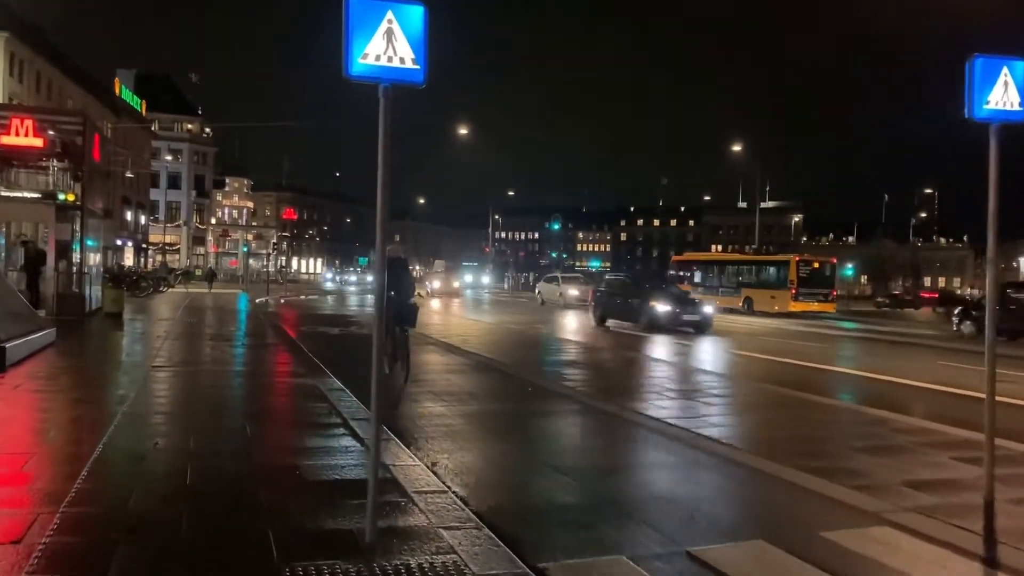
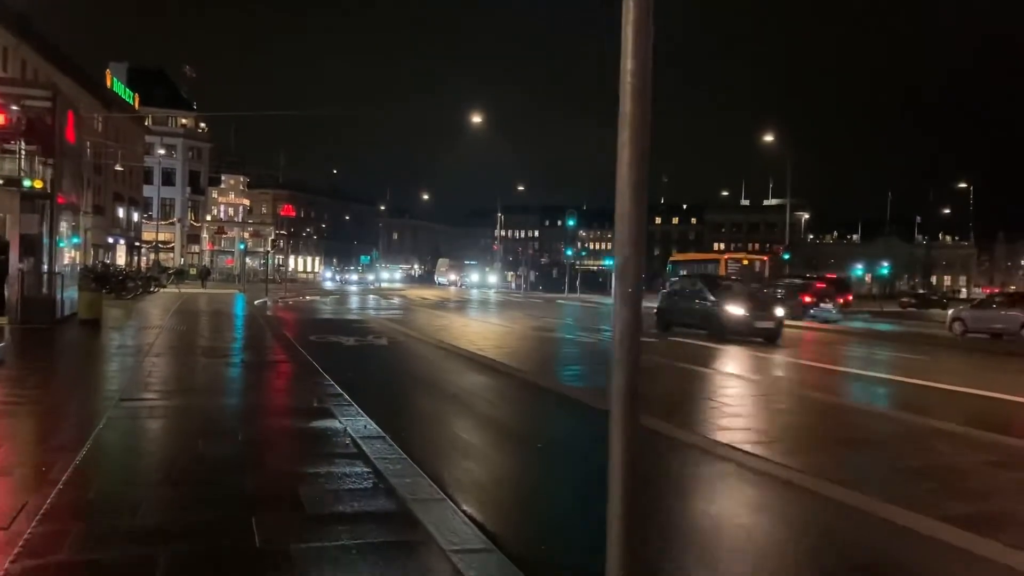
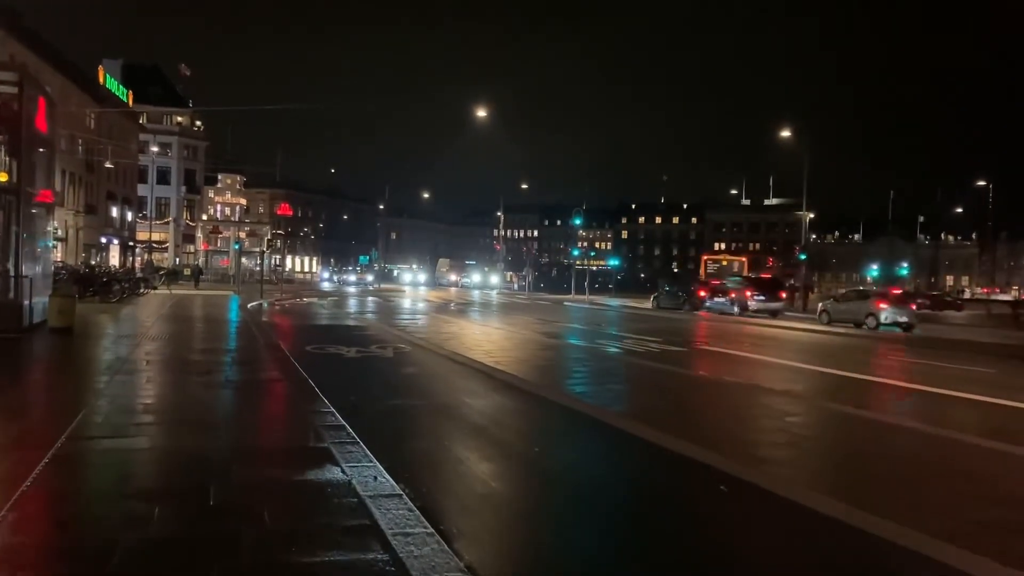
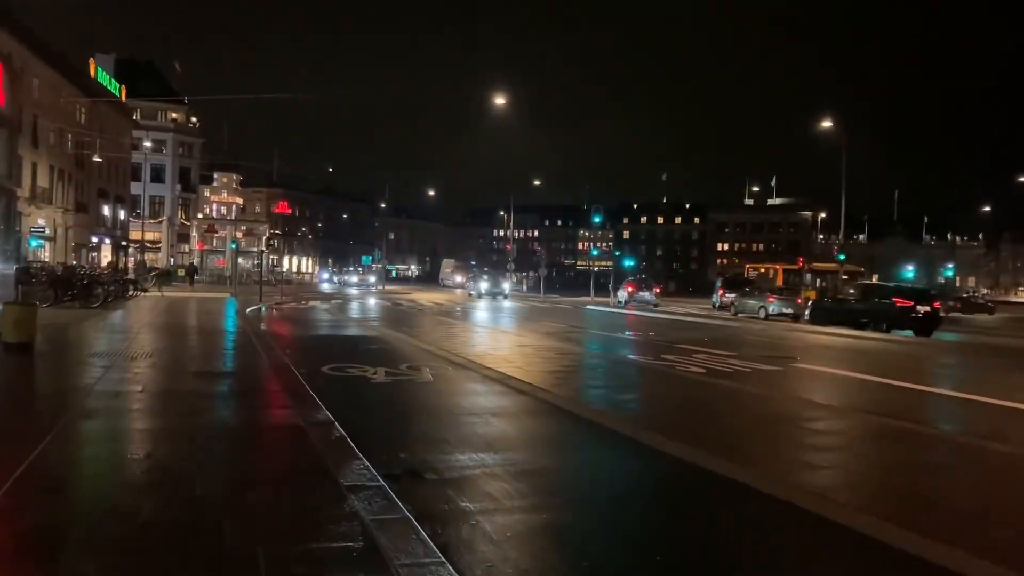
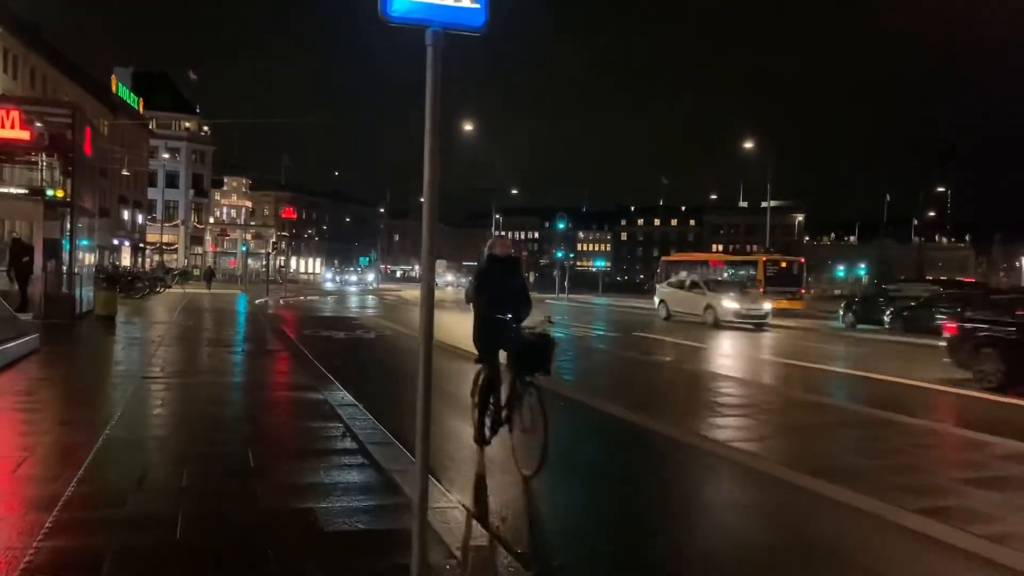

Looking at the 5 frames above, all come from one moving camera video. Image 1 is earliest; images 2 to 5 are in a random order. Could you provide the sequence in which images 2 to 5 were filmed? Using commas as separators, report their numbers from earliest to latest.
5, 2, 3, 4
